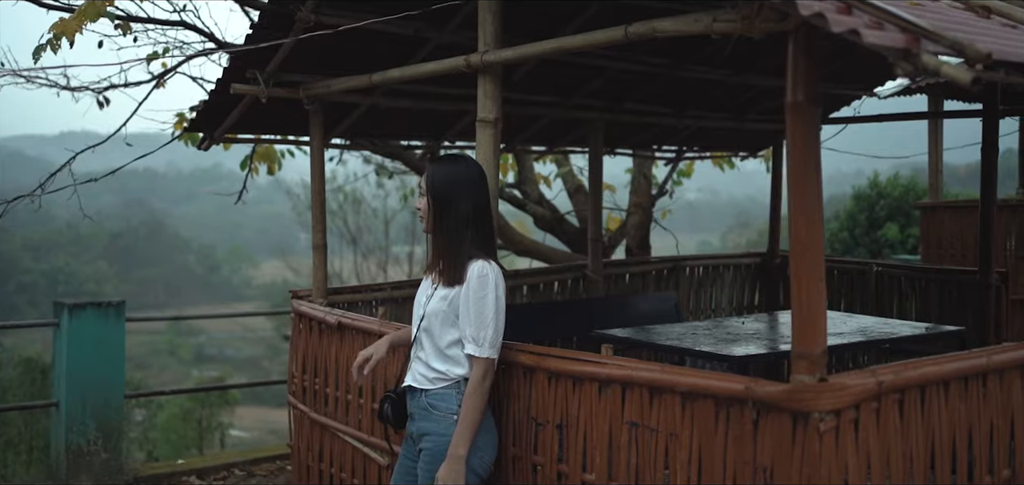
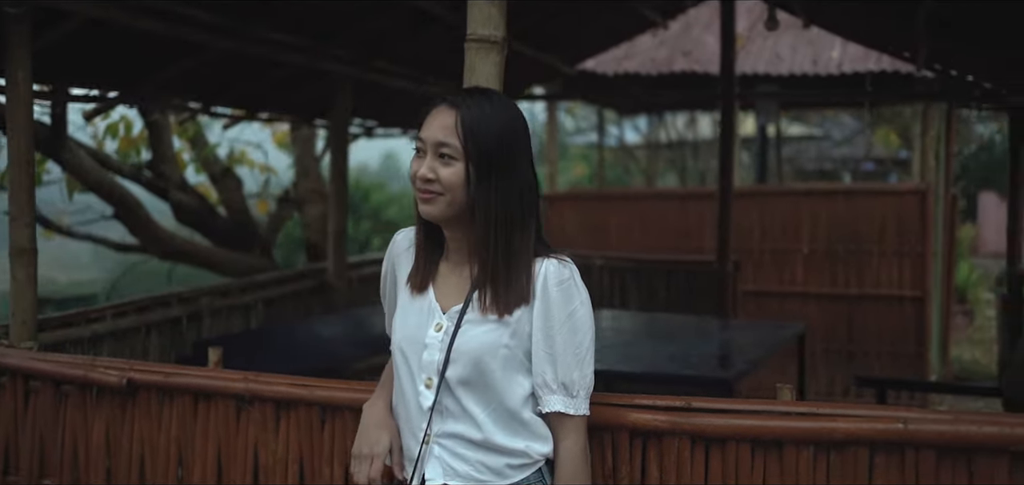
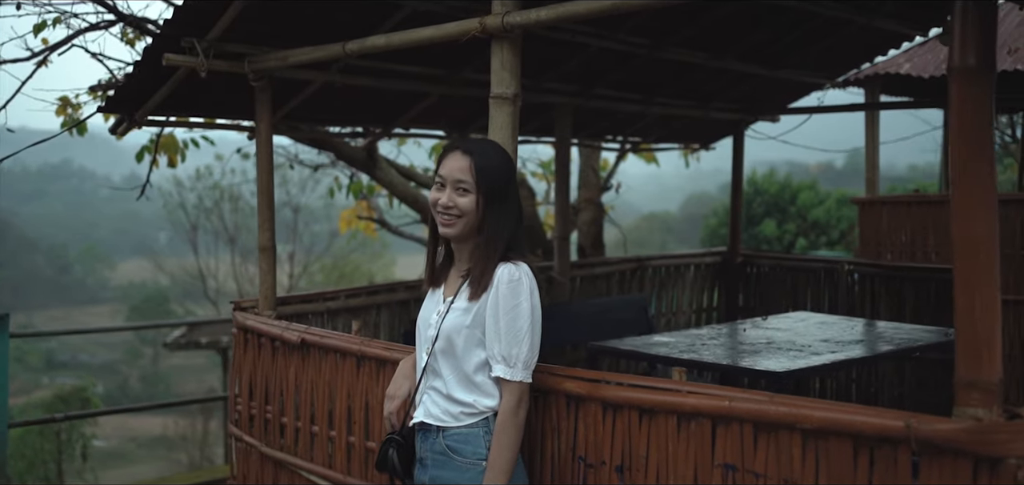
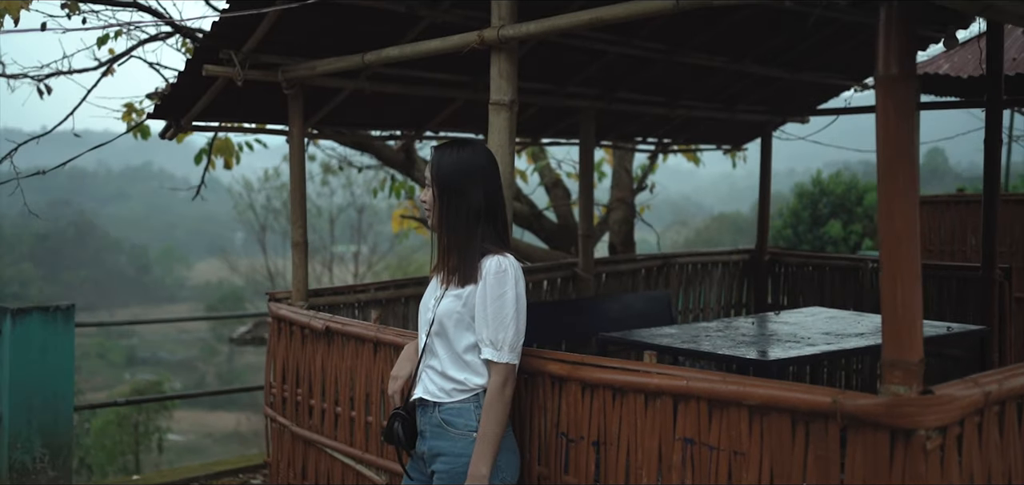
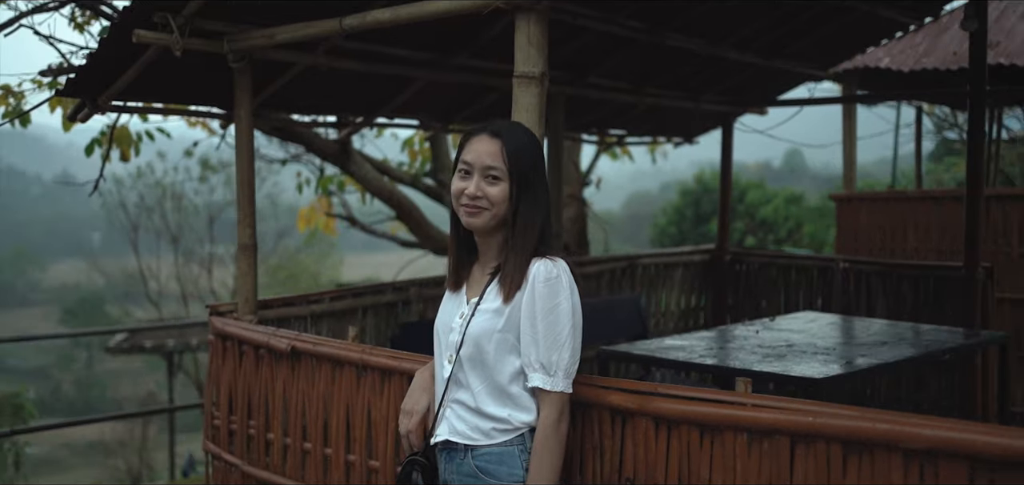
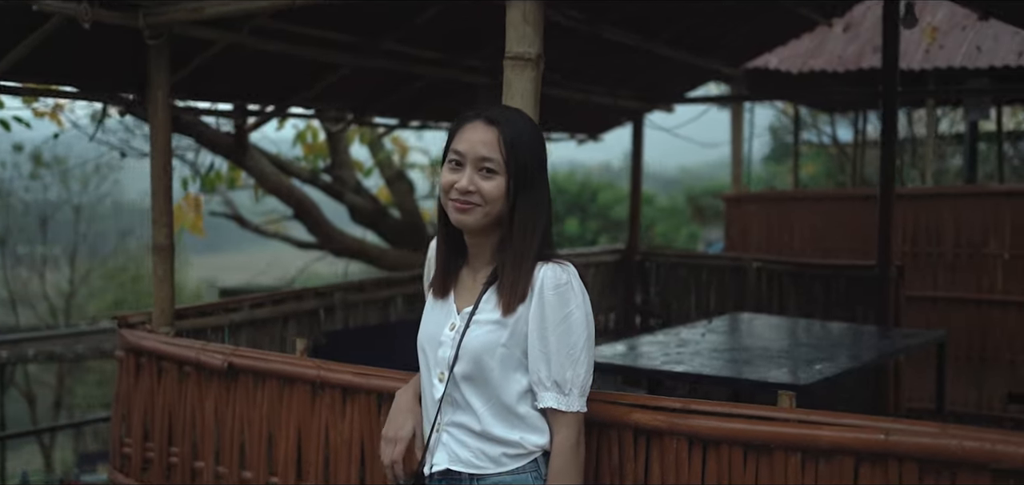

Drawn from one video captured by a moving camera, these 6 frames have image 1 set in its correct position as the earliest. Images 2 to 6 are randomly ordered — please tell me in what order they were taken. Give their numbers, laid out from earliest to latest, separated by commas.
4, 3, 5, 6, 2
